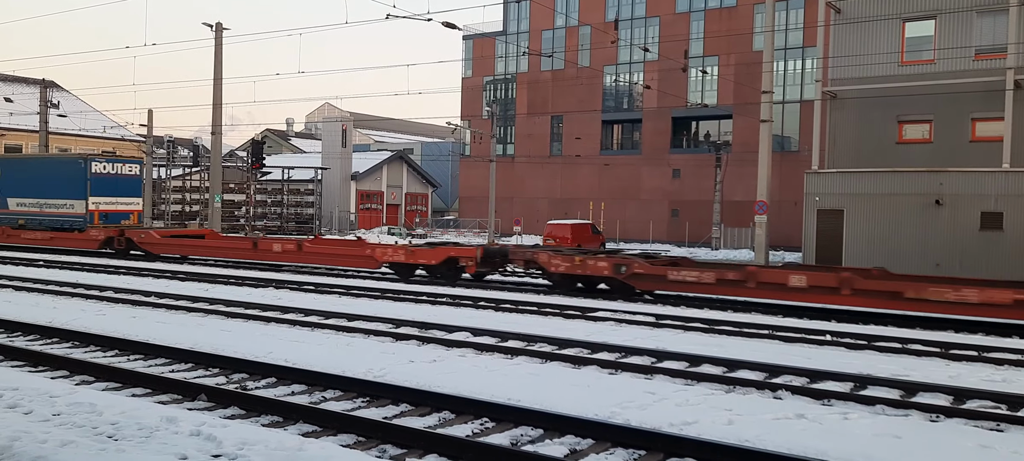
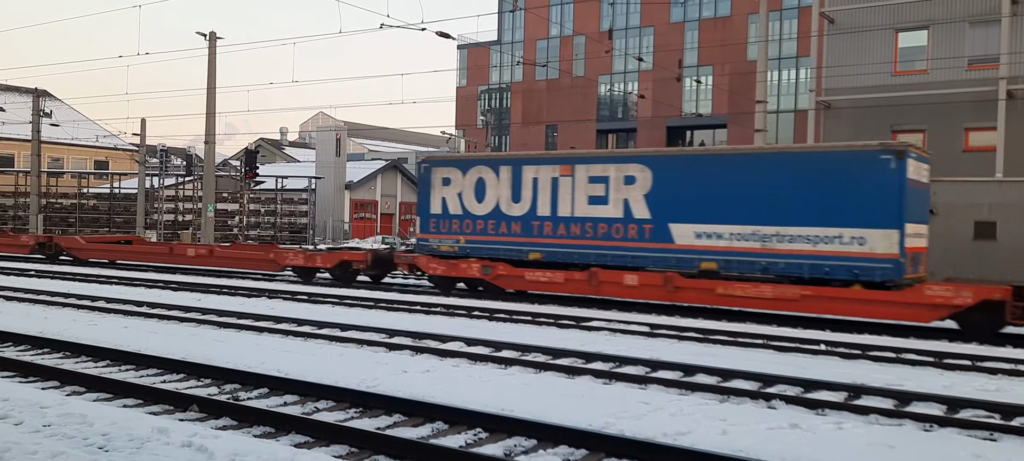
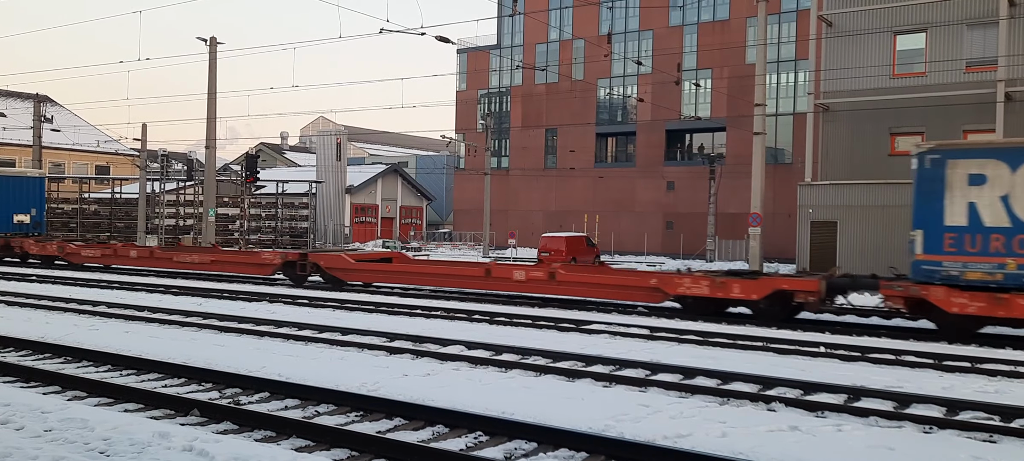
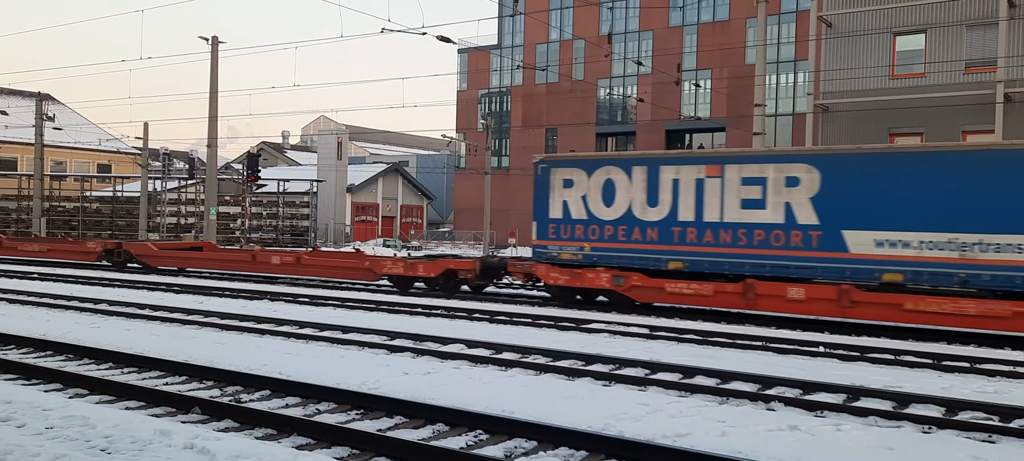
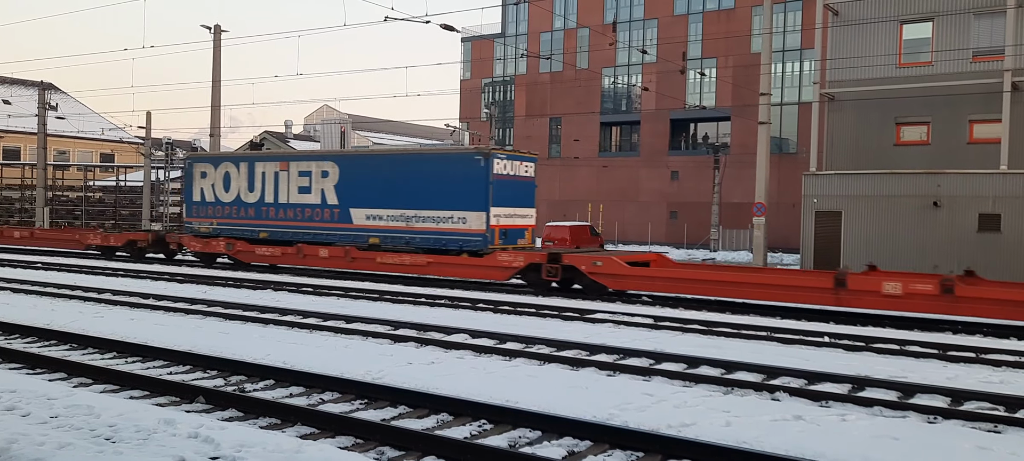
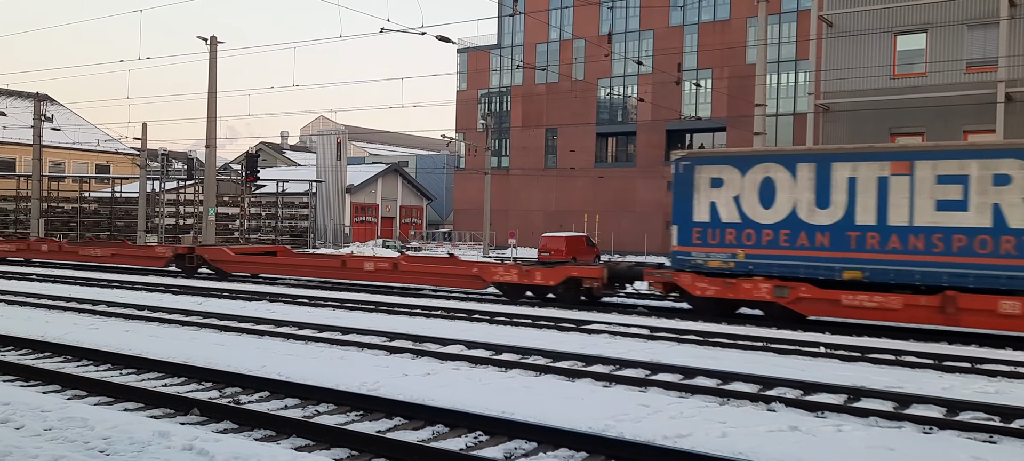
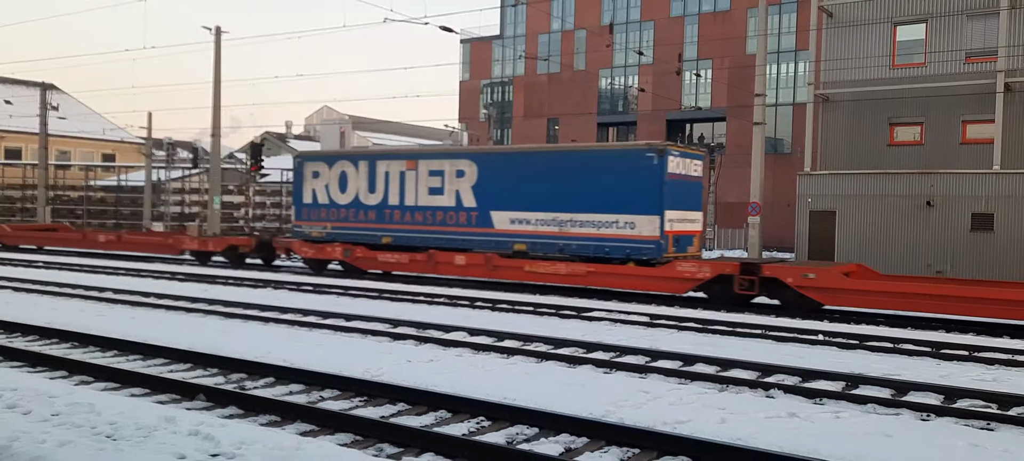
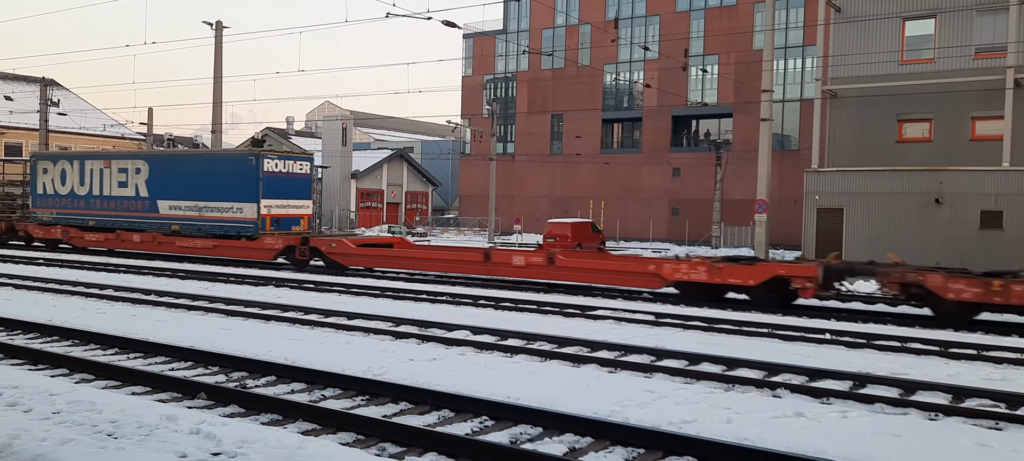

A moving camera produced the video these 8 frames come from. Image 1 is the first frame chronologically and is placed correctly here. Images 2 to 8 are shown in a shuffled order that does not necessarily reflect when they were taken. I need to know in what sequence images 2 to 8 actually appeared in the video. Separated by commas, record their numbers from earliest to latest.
8, 5, 7, 2, 4, 6, 3
